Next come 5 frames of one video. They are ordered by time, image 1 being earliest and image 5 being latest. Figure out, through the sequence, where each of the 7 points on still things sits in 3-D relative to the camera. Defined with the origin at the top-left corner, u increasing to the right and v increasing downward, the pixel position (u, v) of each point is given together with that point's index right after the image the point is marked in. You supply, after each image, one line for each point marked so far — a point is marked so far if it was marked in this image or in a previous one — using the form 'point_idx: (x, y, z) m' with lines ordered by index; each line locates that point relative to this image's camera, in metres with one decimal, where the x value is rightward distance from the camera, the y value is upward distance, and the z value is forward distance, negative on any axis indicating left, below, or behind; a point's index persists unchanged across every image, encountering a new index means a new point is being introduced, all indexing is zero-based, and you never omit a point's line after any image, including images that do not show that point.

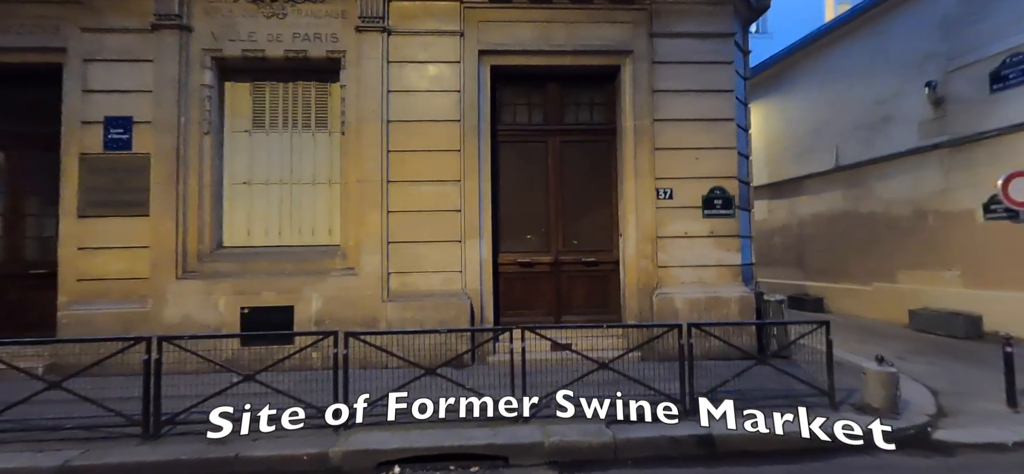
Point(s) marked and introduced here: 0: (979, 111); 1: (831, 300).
0: (+9.7, +2.7, +9.3) m
1: (+9.2, -1.9, +12.8) m
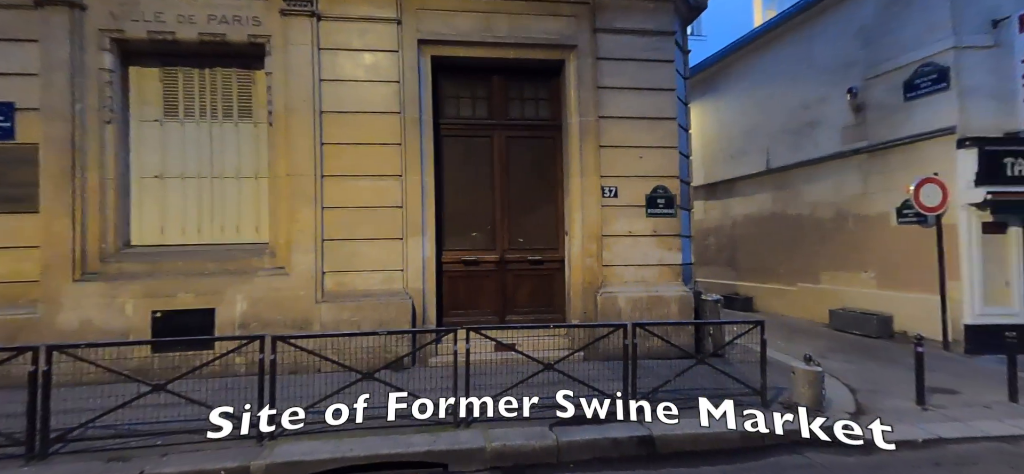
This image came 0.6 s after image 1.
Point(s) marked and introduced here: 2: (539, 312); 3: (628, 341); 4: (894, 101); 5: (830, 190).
0: (+8.7, +2.7, +9.8) m
1: (+7.9, -1.8, +13.2) m
2: (+0.4, -1.2, +6.9) m
3: (+1.2, -1.1, +4.8) m
4: (+8.7, +3.1, +9.7) m
5: (+8.4, +1.2, +11.1) m
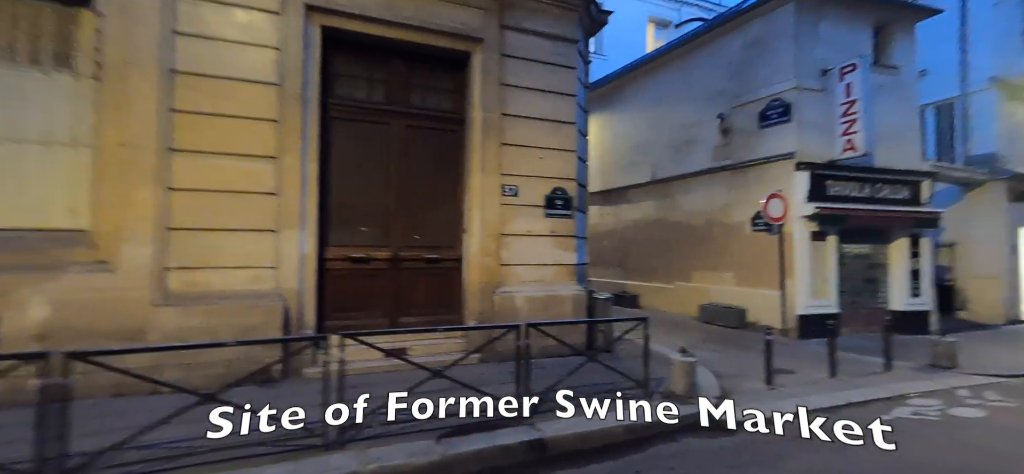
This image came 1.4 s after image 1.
0: (+6.2, +2.5, +11.4) m
1: (+4.4, -1.9, +14.6) m
2: (-1.2, -1.1, +6.5) m
3: (+0.1, -1.1, +4.7) m
4: (+6.2, +2.9, +11.4) m
5: (+5.5, +1.1, +12.7) m
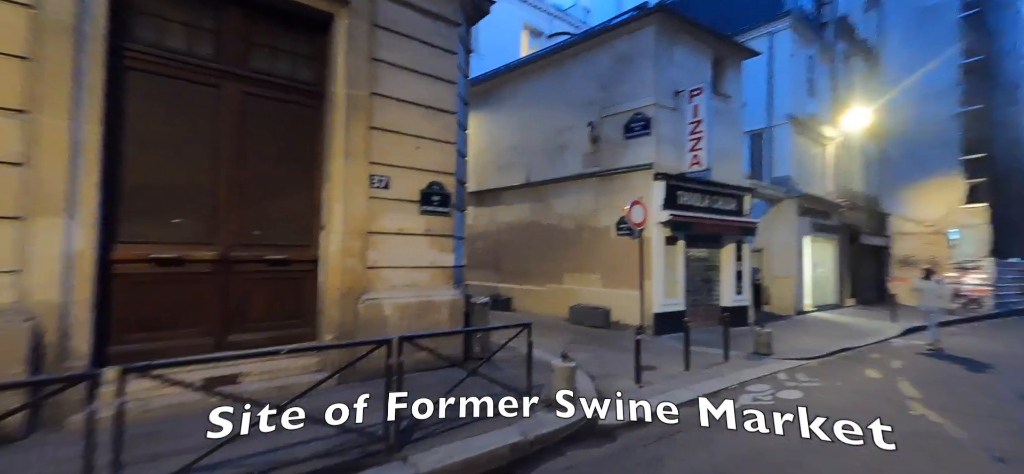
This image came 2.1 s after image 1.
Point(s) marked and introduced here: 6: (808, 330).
0: (+2.9, +2.4, +12.2) m
1: (+0.2, -2.0, +14.6) m
2: (-2.8, -1.1, +5.3) m
3: (-1.1, -1.1, +3.9) m
4: (+2.9, +2.8, +12.2) m
5: (+1.8, +1.0, +13.1) m
6: (+9.3, -2.9, +13.8) m
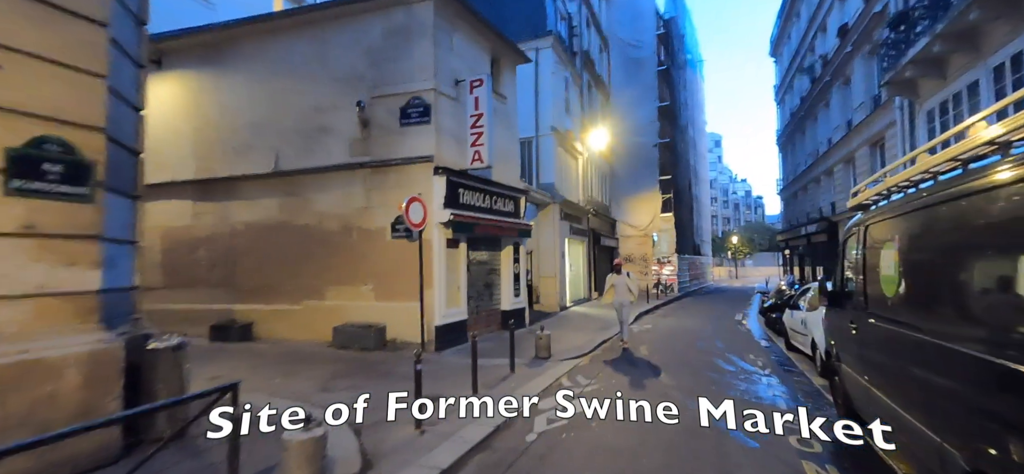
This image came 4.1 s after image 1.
0: (-2.9, +2.3, +10.4) m
1: (-6.3, -2.1, +11.2) m
2: (-4.6, -1.1, +1.6) m
3: (-2.4, -1.1, +1.2) m
4: (-2.8, +2.7, +10.4) m
5: (-4.2, +0.9, +10.7) m
6: (+2.1, -3.0, +14.8) m
